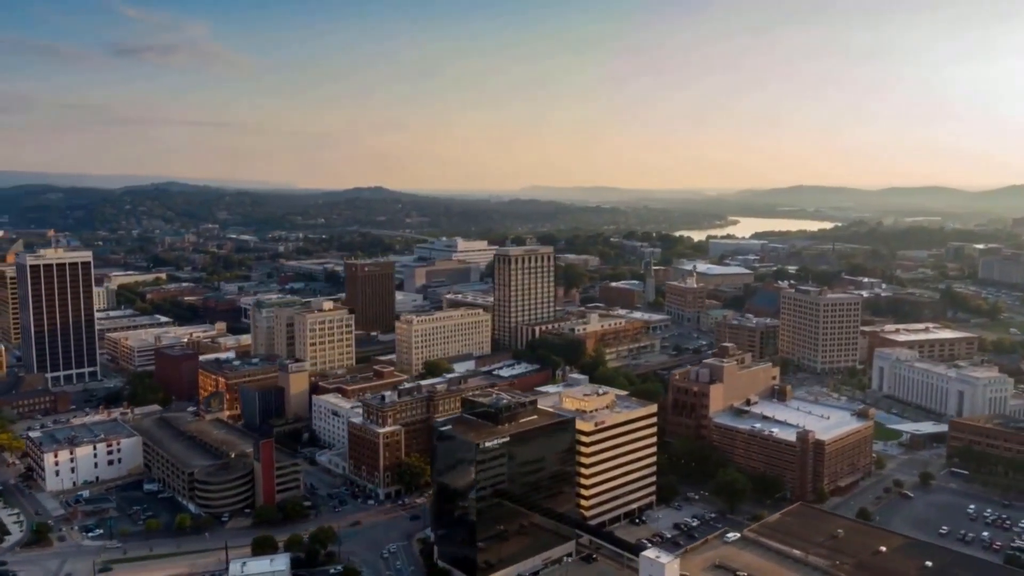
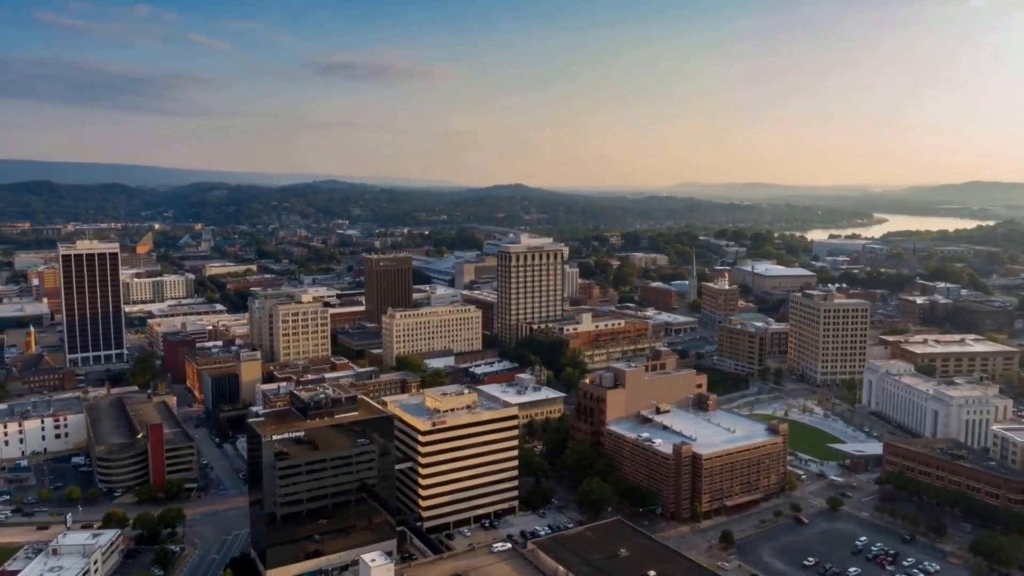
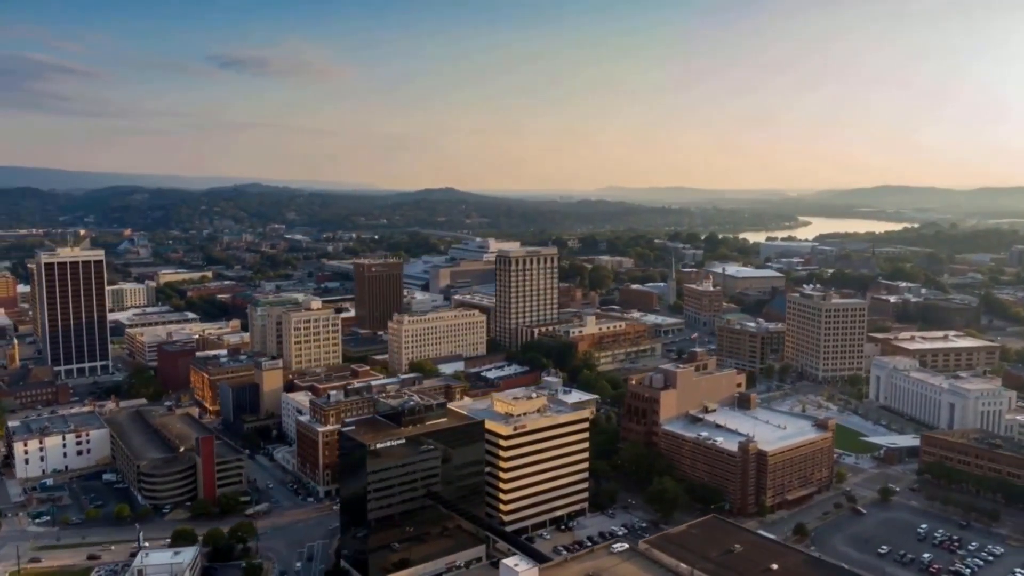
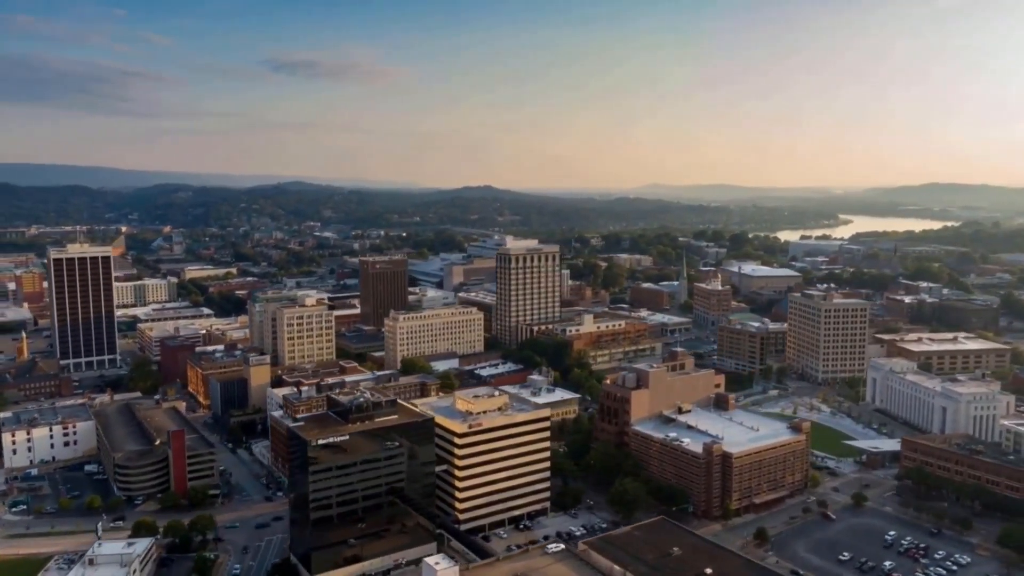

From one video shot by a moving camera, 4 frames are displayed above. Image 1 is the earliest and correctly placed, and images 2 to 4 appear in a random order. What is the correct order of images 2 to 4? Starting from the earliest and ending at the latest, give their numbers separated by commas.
3, 4, 2
